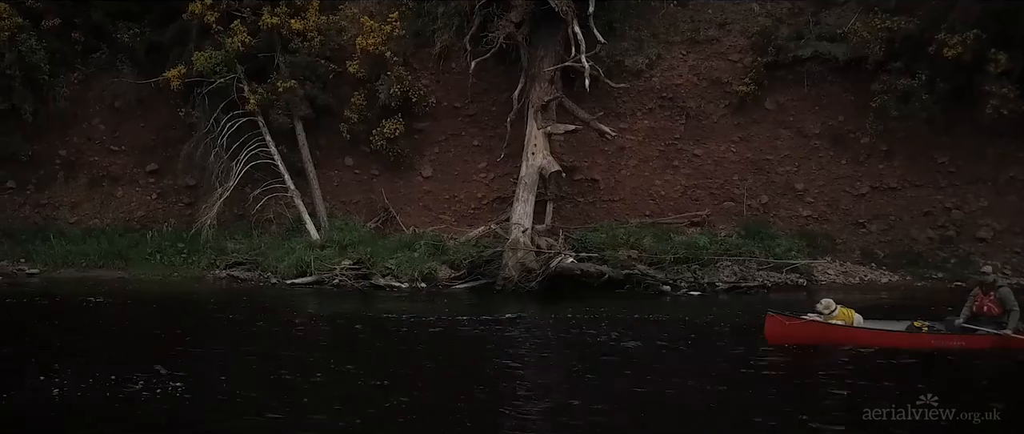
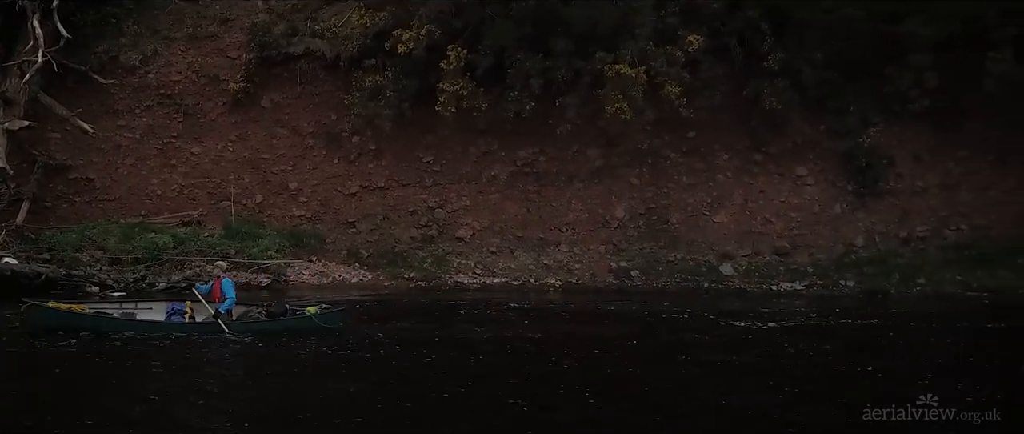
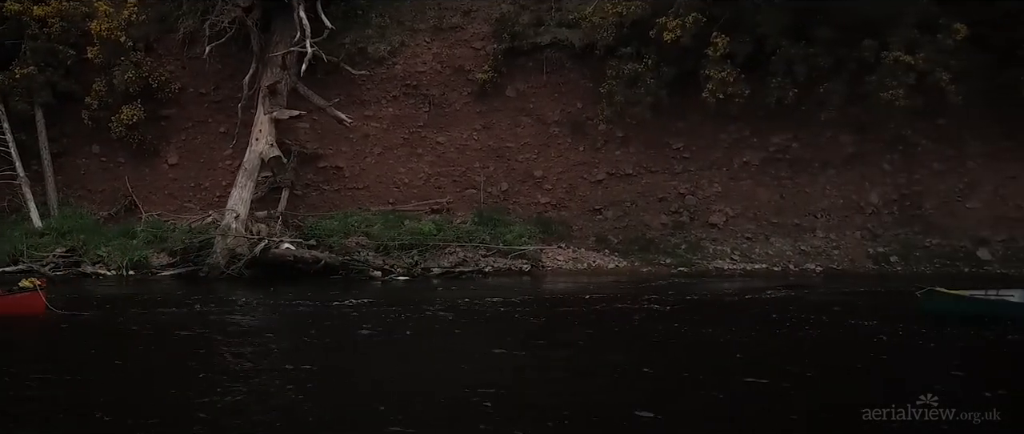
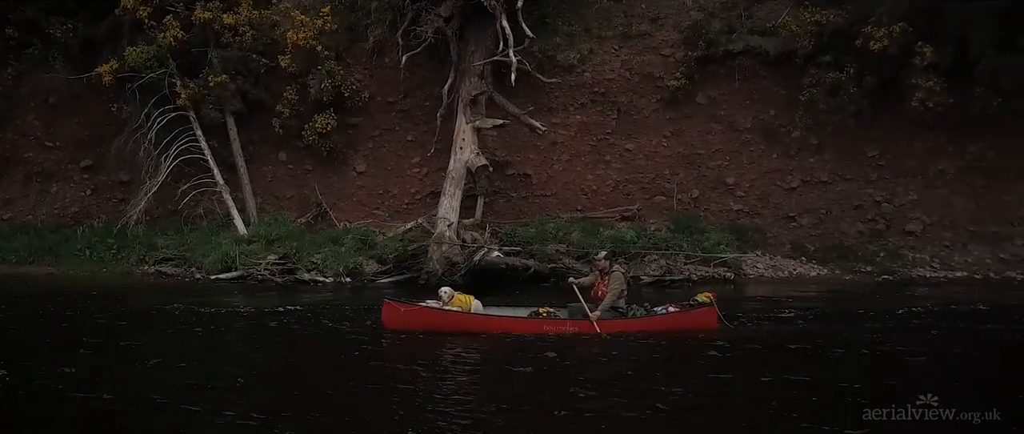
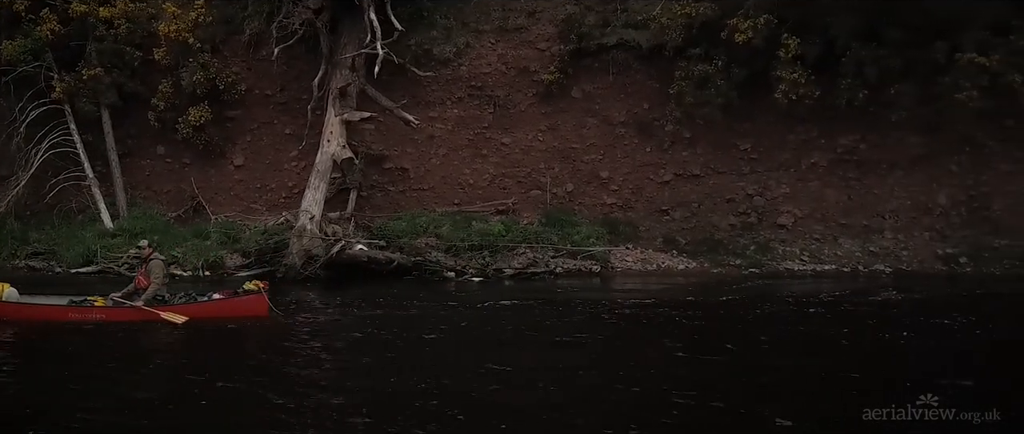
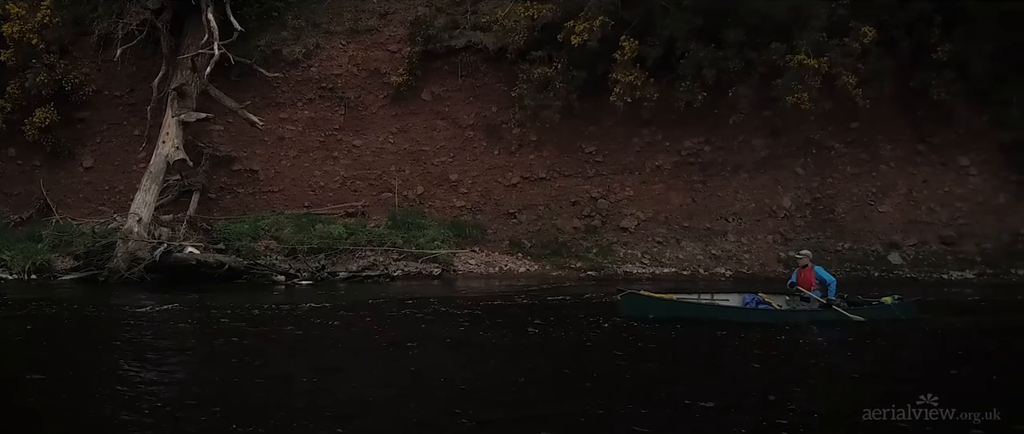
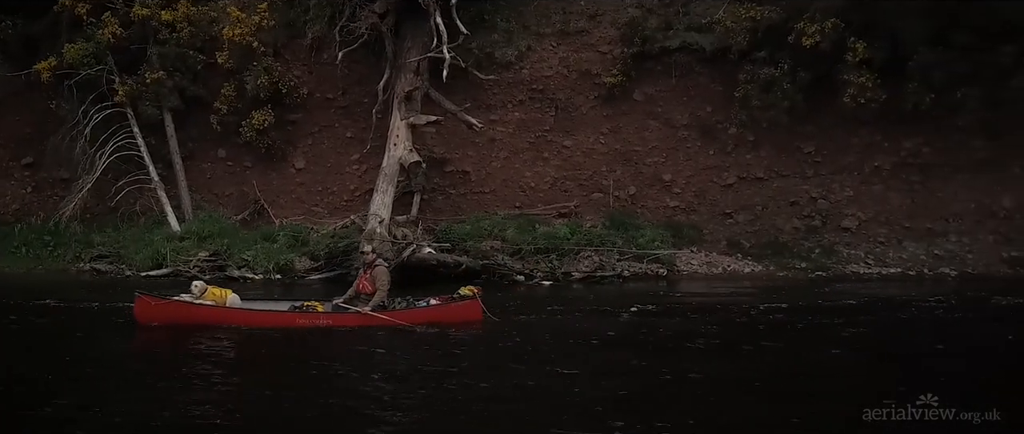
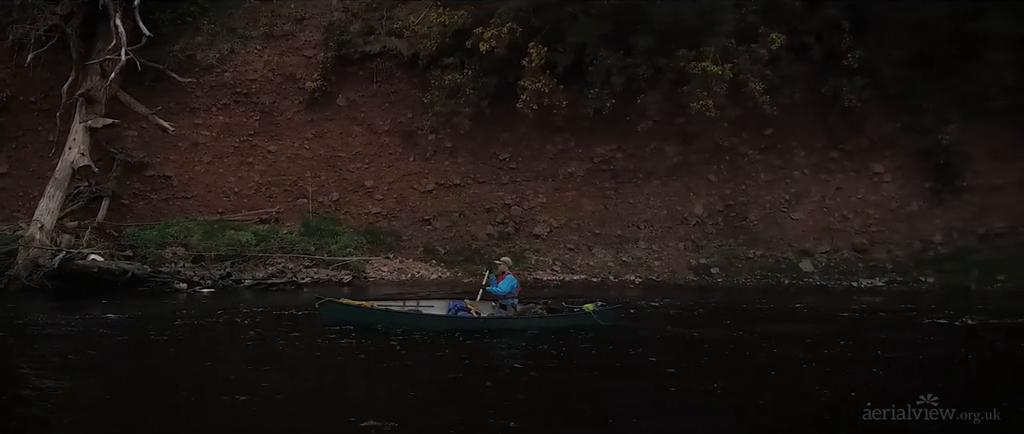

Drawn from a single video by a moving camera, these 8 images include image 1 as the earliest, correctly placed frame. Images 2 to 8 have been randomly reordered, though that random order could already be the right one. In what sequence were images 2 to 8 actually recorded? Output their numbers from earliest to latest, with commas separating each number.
4, 7, 5, 3, 6, 8, 2
